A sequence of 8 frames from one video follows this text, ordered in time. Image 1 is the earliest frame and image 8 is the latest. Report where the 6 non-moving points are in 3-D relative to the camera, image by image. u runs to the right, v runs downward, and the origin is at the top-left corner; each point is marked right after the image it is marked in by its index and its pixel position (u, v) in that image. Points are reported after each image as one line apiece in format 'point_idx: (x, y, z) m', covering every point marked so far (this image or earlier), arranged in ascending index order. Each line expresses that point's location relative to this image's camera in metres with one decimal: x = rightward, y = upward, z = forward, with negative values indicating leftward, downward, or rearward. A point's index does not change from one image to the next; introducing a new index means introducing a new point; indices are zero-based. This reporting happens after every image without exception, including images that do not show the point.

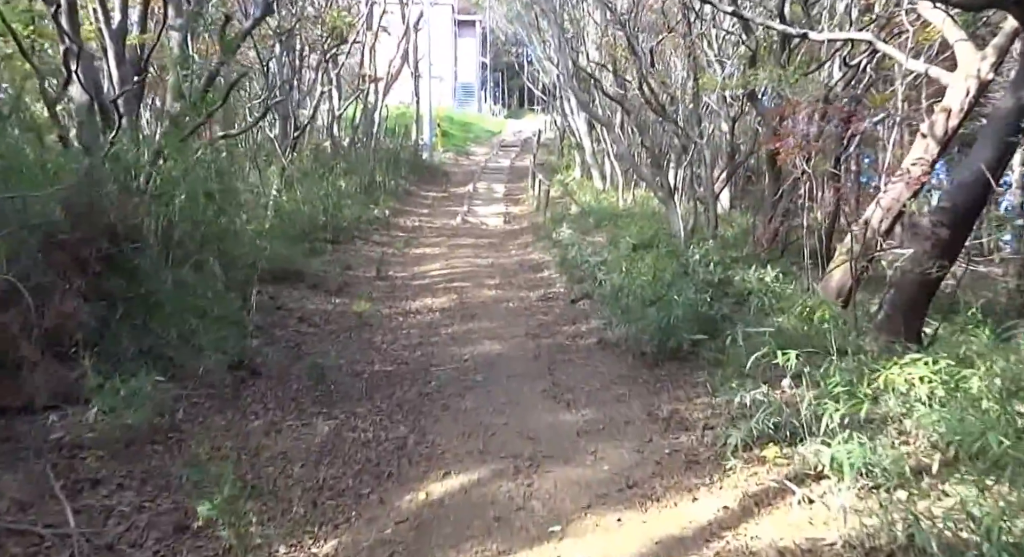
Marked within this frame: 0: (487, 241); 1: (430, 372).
0: (-0.4, +0.6, +14.9) m
1: (-0.6, -0.7, +6.7) m
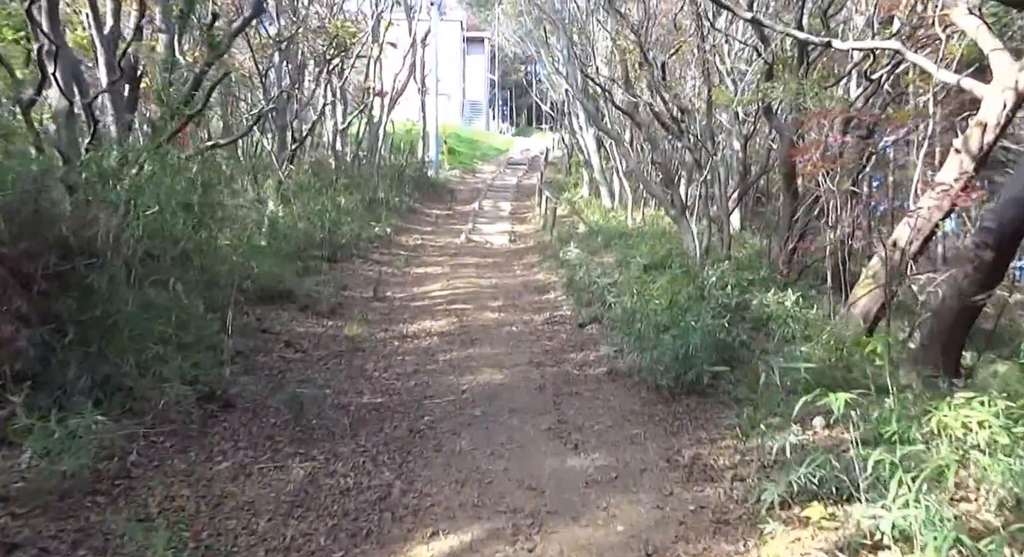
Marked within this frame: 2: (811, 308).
0: (-0.3, +0.3, +14.3) m
1: (-0.6, -0.8, +6.1) m
2: (+3.0, -0.3, +9.2) m
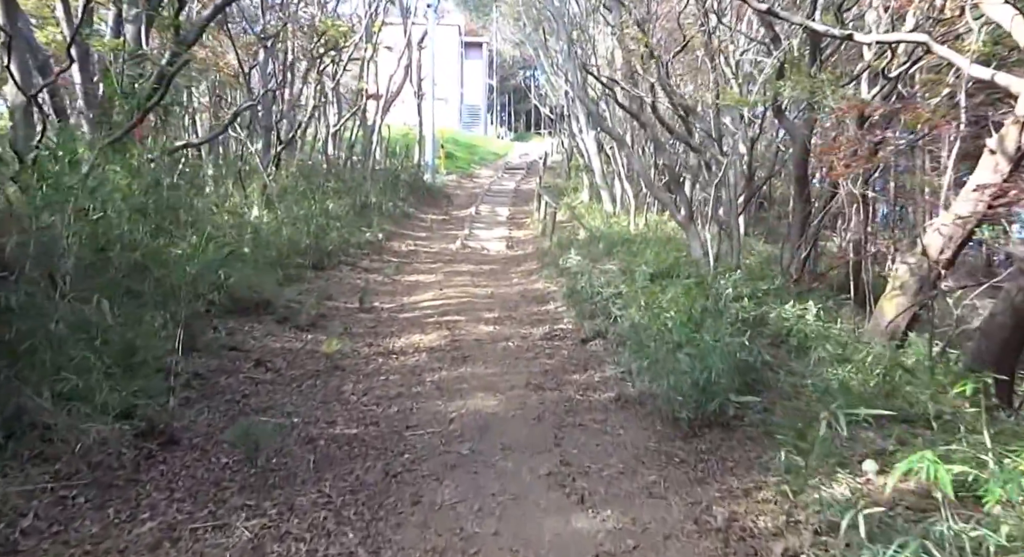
0: (-0.4, +0.2, +13.5) m
1: (-0.6, -0.9, +5.3) m
2: (+2.9, -0.4, +8.4) m
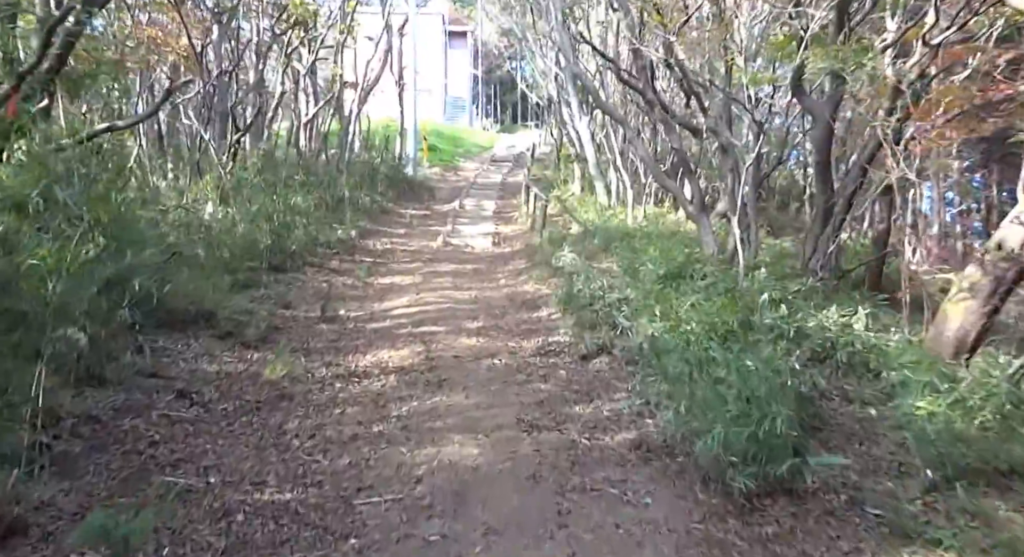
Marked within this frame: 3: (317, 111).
0: (-0.5, +0.2, +12.1) m
1: (-0.7, -1.0, +3.9) m
2: (+2.8, -0.4, +7.0) m
3: (-3.6, +3.1, +17.3) m
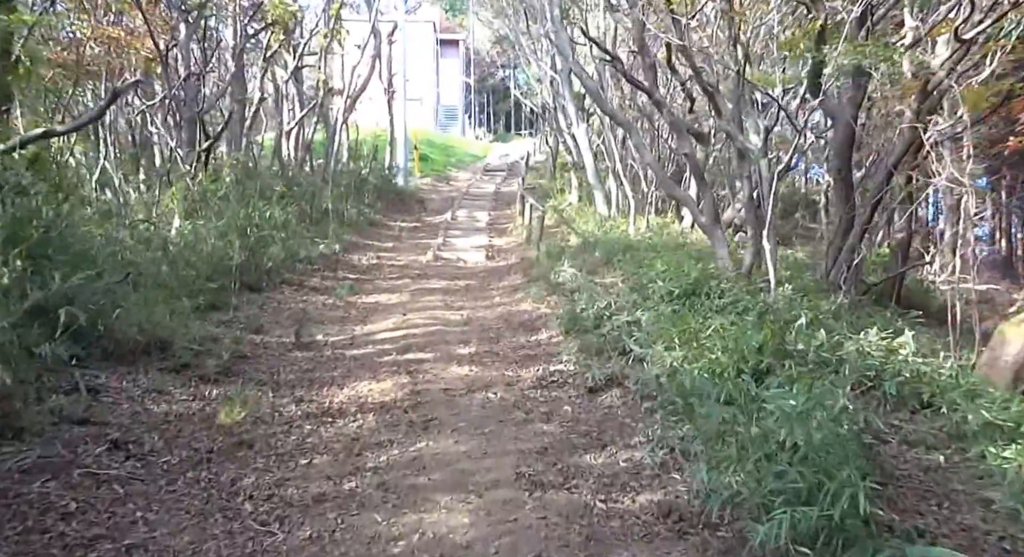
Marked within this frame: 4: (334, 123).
0: (-0.6, -0.1, +11.3) m
1: (-0.7, -1.1, +3.0) m
2: (+2.8, -0.5, +6.2) m
3: (-3.8, +2.8, +16.4) m
4: (-3.6, +3.2, +18.9) m
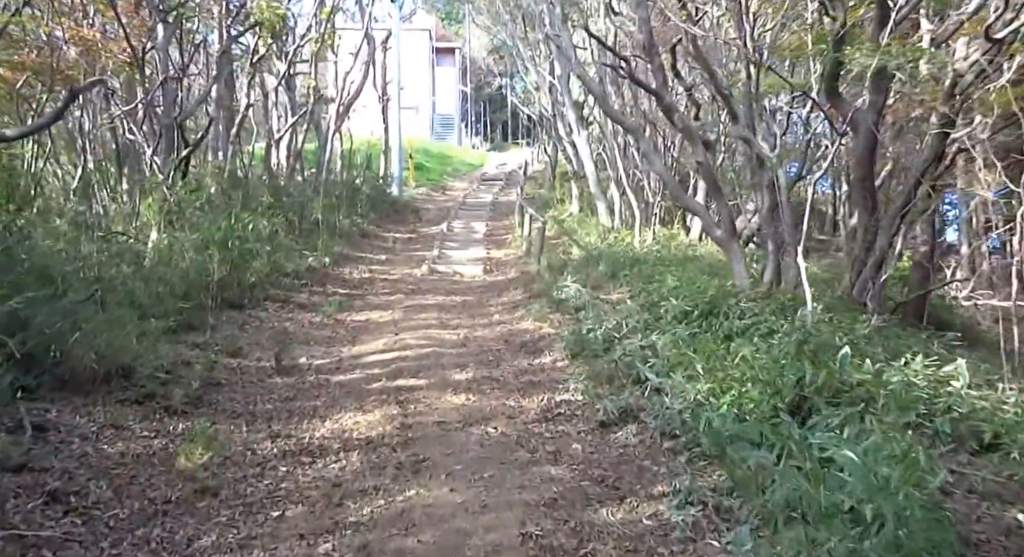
0: (-0.6, -0.2, +10.6) m
1: (-0.6, -1.2, +2.4) m
2: (+2.8, -0.6, +5.5) m
3: (-3.8, +2.6, +15.8) m
4: (-3.7, +2.9, +18.3) m
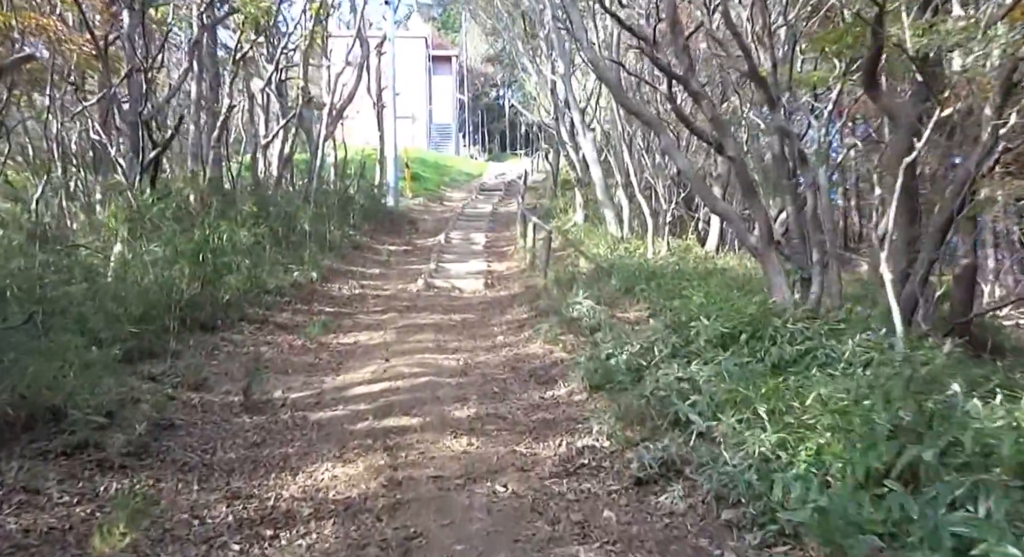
0: (-0.6, -0.4, +9.6) m
1: (-0.6, -1.2, +1.3) m
2: (+2.9, -0.7, +4.5) m
3: (-3.8, +2.4, +14.8) m
4: (-3.6, +2.6, +17.2) m
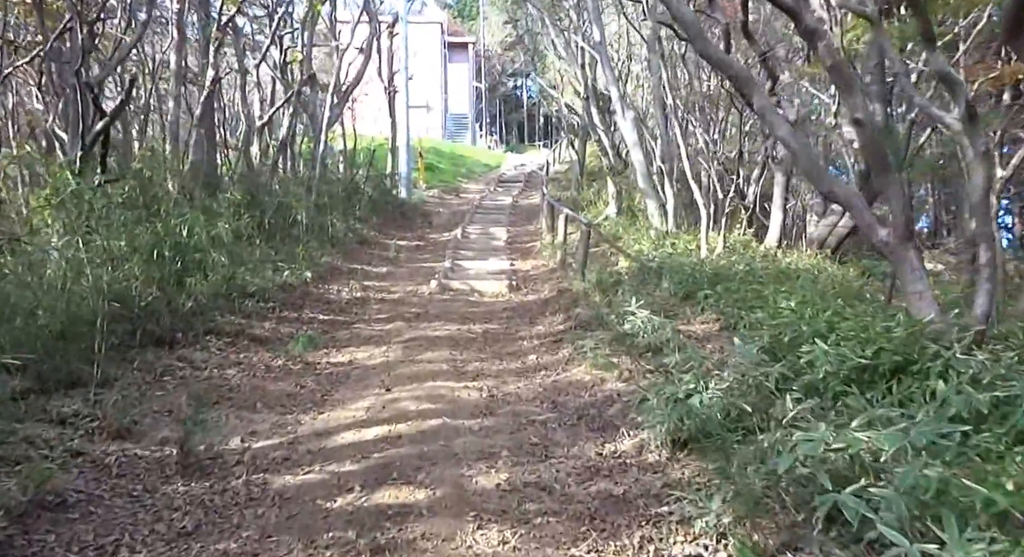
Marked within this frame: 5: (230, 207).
0: (-0.3, -0.4, +7.8) m
1: (-0.4, -1.3, -0.4) m
2: (+3.1, -0.8, +2.7) m
3: (-3.4, +2.4, +13.1) m
4: (-3.2, +2.6, +15.5) m
5: (-3.0, +0.8, +9.9) m
